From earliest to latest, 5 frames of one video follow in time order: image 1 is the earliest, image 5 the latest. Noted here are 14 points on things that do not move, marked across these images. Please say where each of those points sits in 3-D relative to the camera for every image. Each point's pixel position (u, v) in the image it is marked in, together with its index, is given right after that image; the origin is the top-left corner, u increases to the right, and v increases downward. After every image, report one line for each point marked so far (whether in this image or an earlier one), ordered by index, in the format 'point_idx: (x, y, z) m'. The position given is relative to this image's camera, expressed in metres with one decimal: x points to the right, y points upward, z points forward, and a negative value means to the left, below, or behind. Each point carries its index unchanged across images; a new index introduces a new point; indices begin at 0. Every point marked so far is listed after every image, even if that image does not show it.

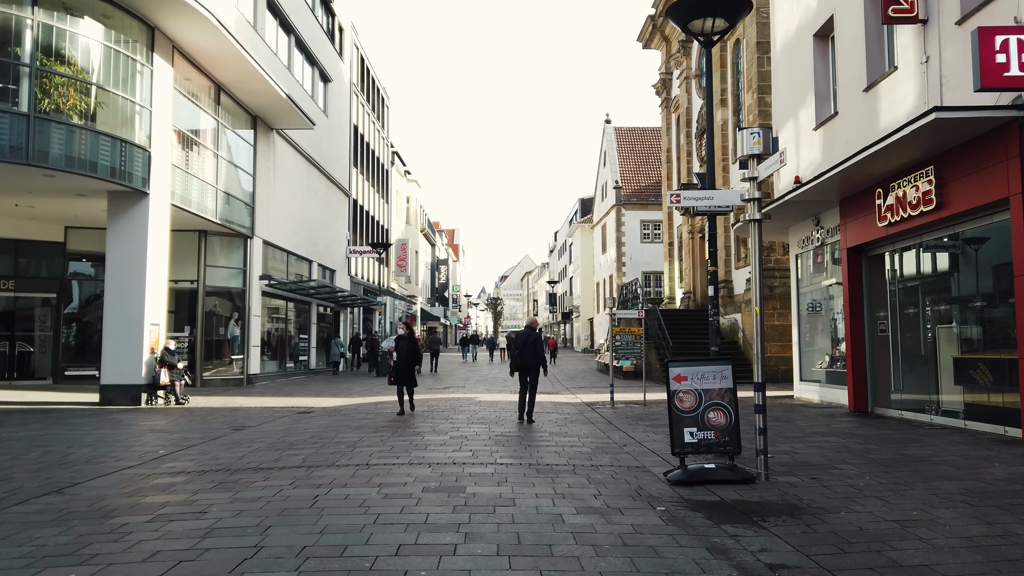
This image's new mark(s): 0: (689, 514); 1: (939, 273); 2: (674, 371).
0: (+1.3, -1.7, +5.5) m
1: (+6.4, +0.2, +10.9) m
2: (+1.5, -0.8, +6.9) m
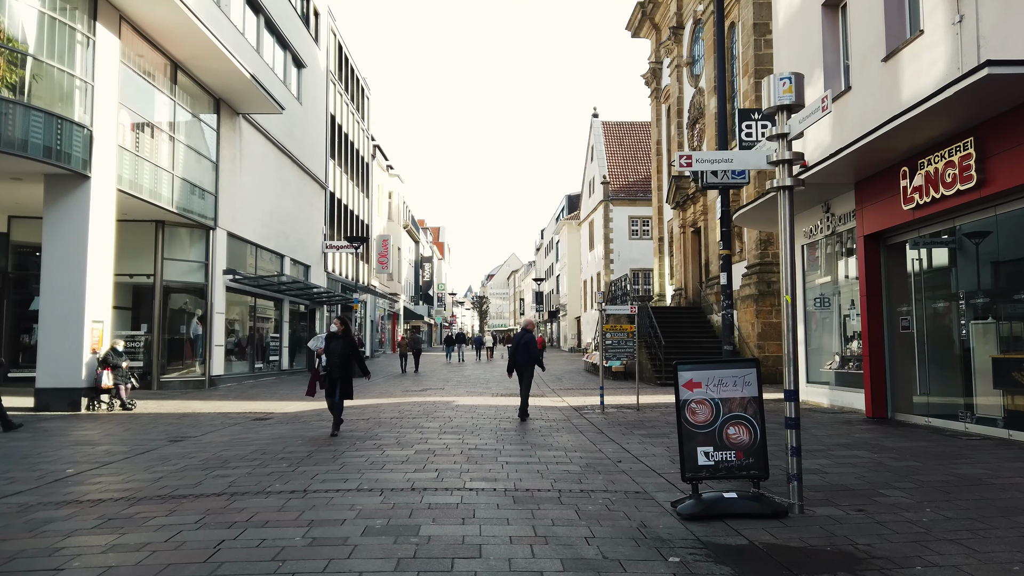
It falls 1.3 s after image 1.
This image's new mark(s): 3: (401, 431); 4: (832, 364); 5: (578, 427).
0: (+1.1, -1.6, +4.1) m
1: (+6.1, +0.3, +9.6) m
2: (+1.3, -0.7, +5.5) m
3: (-1.5, -2.0, +10.1) m
4: (+6.0, -1.4, +13.6) m
5: (+1.0, -2.1, +11.1) m
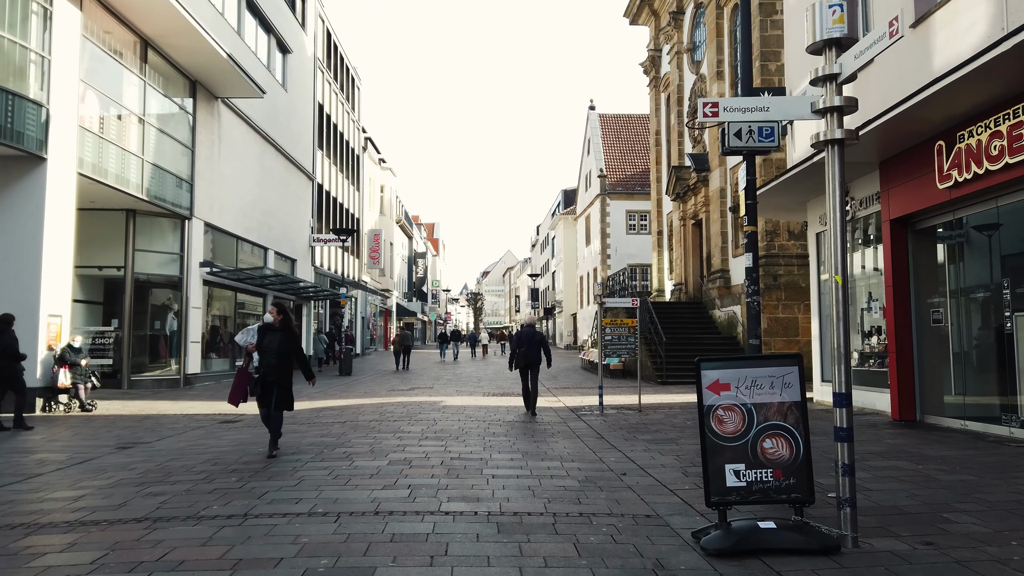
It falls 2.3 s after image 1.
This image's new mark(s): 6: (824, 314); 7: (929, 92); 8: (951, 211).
0: (+1.0, -1.5, +3.0) m
1: (+6.0, +0.5, +8.5) m
2: (+1.2, -0.5, +4.4) m
3: (-1.7, -1.8, +9.0) m
4: (+5.8, -1.3, +12.6) m
5: (+0.9, -2.0, +10.0) m
6: (+5.9, -0.5, +13.7) m
7: (+4.8, +2.2, +8.3) m
8: (+5.9, +1.0, +9.8) m
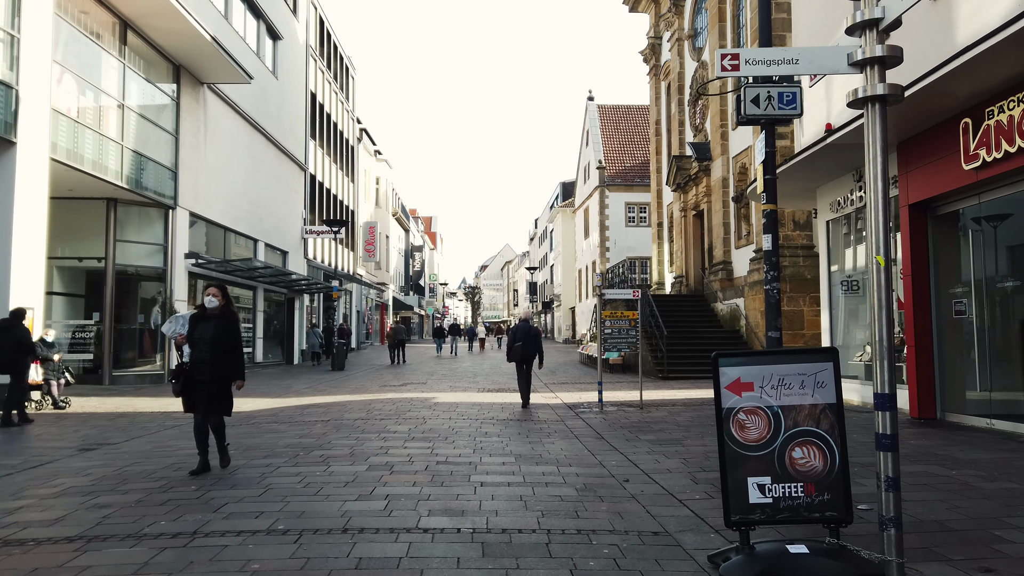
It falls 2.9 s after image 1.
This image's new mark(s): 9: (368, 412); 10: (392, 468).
0: (+1.0, -1.4, +2.4) m
1: (+5.9, +0.6, +7.9) m
2: (+1.1, -0.4, +3.8) m
3: (-1.8, -1.7, +8.4) m
4: (+5.8, -1.1, +11.9) m
5: (+0.8, -1.8, +9.4) m
6: (+5.8, -0.3, +13.0) m
7: (+4.7, +2.4, +7.7) m
8: (+5.8, +1.2, +9.1) m
9: (-2.3, -1.9, +11.4) m
10: (-1.1, -1.6, +6.6) m
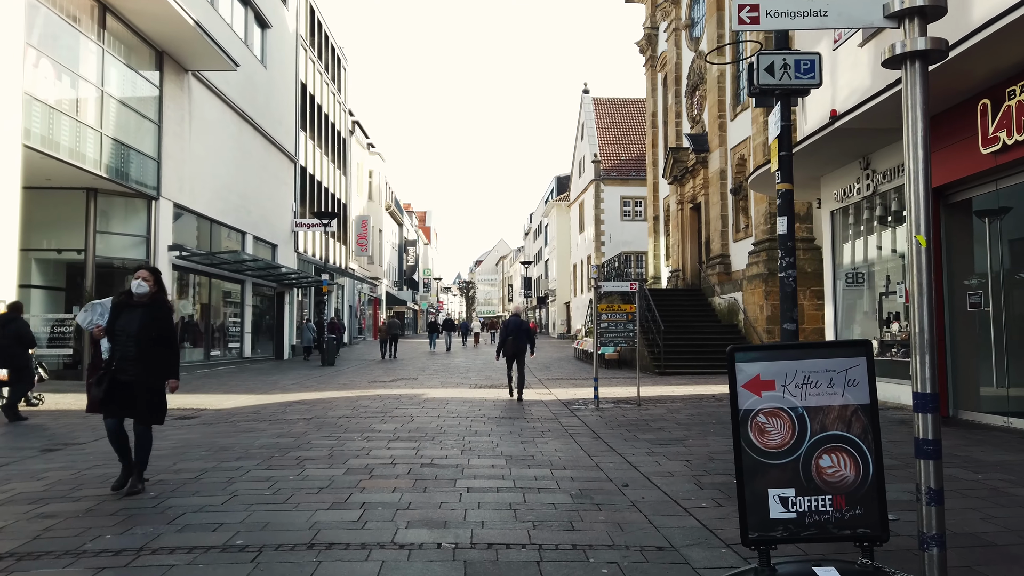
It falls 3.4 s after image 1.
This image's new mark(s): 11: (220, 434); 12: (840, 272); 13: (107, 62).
0: (+0.9, -1.3, +1.9) m
1: (+5.8, +0.7, +7.4) m
2: (+1.1, -0.4, +3.3) m
3: (-1.9, -1.6, +7.9) m
4: (+5.6, -1.0, +11.5) m
5: (+0.7, -1.7, +8.9) m
6: (+5.6, -0.2, +12.6) m
7: (+4.6, +2.5, +7.2) m
8: (+5.7, +1.3, +8.6) m
9: (-2.4, -1.8, +10.9) m
10: (-1.2, -1.5, +6.1) m
11: (-3.6, -1.8, +8.9) m
12: (+5.6, +0.3, +12.5) m
13: (-9.2, +5.1, +16.6) m
